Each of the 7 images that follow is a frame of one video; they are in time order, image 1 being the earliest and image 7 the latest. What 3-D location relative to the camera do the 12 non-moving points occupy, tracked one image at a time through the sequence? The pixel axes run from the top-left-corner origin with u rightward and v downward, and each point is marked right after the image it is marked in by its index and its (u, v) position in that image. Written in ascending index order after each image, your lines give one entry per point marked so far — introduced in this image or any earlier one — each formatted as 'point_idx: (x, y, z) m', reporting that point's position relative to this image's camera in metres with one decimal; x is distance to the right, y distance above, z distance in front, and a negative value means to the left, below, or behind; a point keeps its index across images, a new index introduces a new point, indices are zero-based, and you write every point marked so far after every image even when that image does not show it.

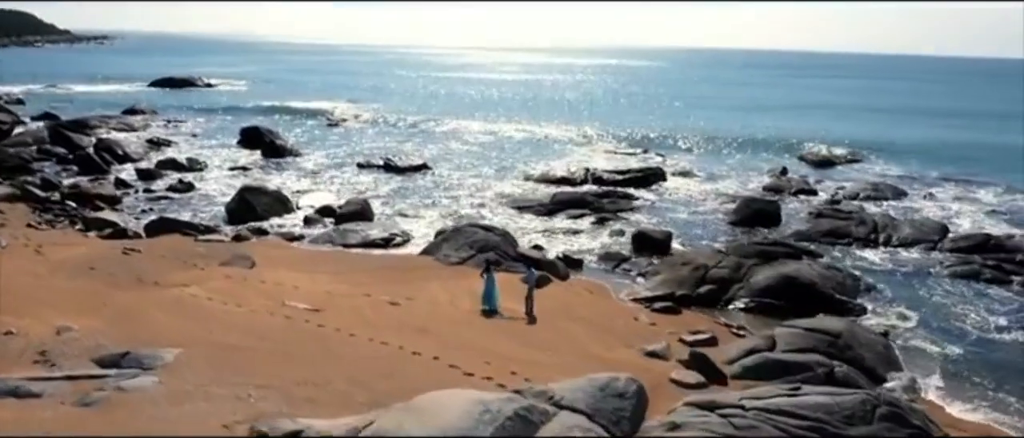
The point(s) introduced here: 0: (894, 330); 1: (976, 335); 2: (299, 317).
0: (+8.7, -2.6, +18.0) m
1: (+10.7, -2.7, +18.1) m
2: (-4.2, -2.0, +15.8) m
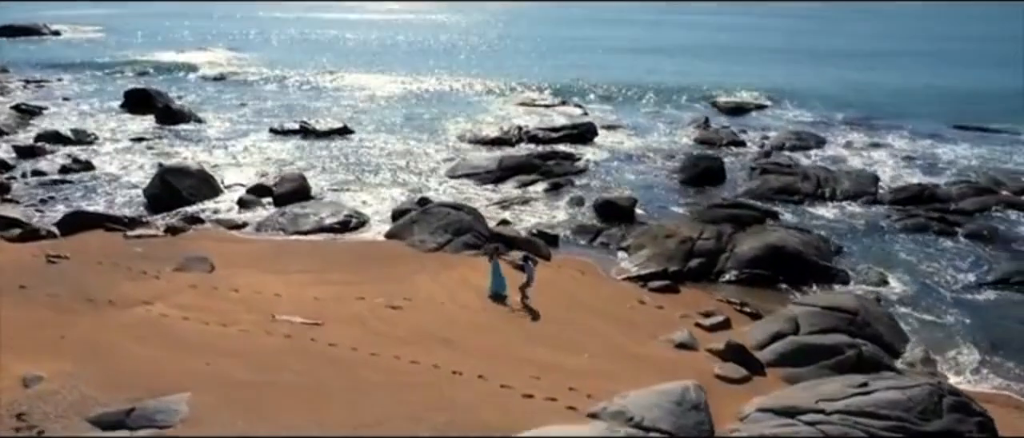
0: (+8.7, -1.8, +18.4) m
1: (+10.6, -1.8, +18.9) m
2: (-3.7, -2.1, +14.1) m
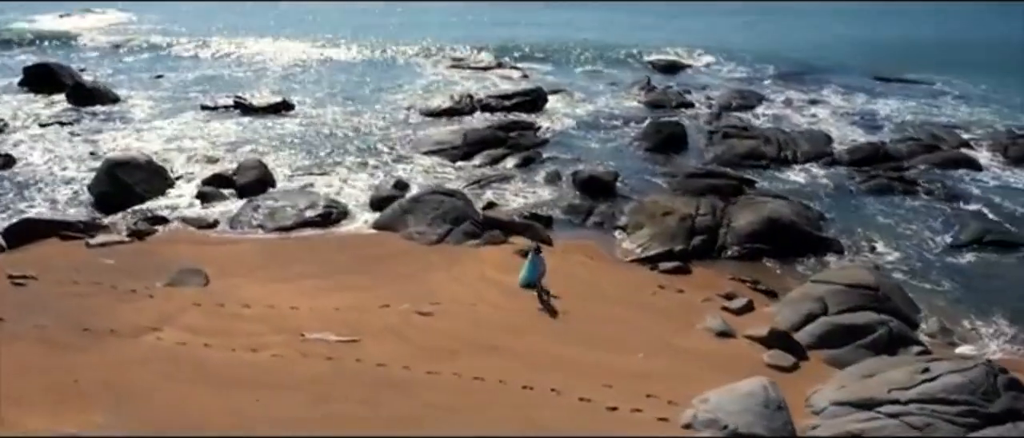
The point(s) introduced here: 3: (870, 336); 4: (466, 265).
0: (+8.9, -1.1, +19.1) m
1: (+10.7, -1.0, +19.8) m
2: (-2.7, -2.3, +13.2) m
3: (+6.7, -2.2, +14.8) m
4: (-1.0, -1.0, +17.7) m
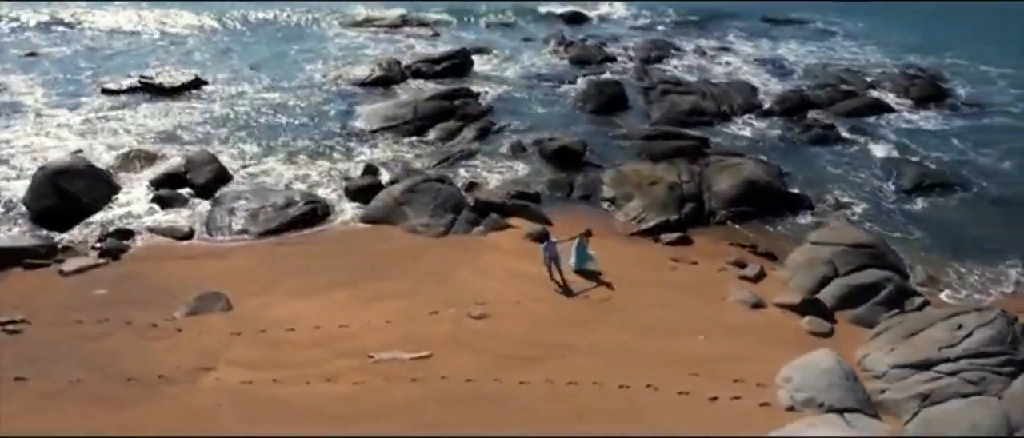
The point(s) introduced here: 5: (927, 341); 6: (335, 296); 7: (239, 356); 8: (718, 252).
0: (+8.9, +0.1, +20.7) m
1: (+10.5, +0.4, +21.7) m
2: (-1.3, -2.5, +12.9) m
3: (+7.6, -1.5, +16.2) m
4: (-0.6, -0.8, +17.5) m
5: (+7.1, -2.1, +13.6) m
6: (-3.5, -1.5, +15.6) m
7: (-4.6, -2.3, +13.4) m
8: (+4.9, -0.8, +18.6) m
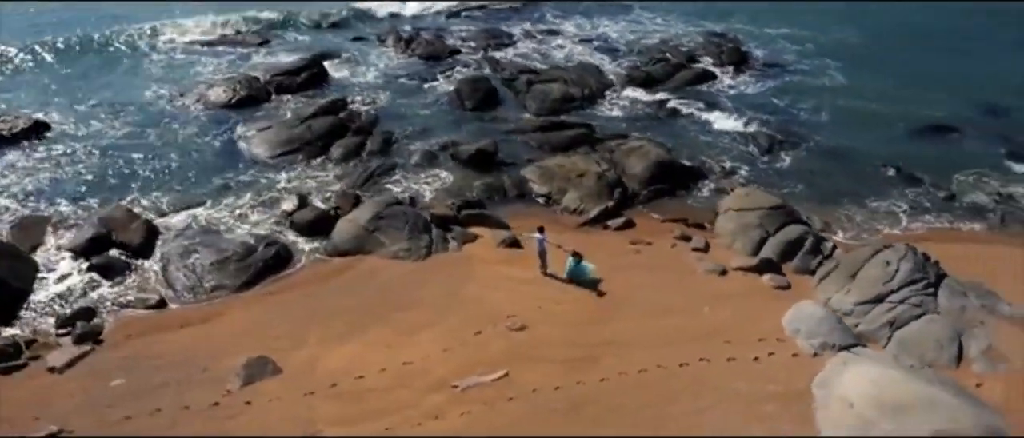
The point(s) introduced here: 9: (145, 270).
0: (+7.0, +1.2, +24.4) m
1: (+8.2, +1.8, +25.9) m
2: (+0.1, -3.1, +14.1) m
3: (+7.4, -0.6, +19.8) m
4: (-0.8, -1.2, +18.6) m
5: (+7.9, -1.3, +17.3) m
6: (-2.9, -2.4, +16.0) m
7: (-3.1, -3.4, +13.6) m
8: (+4.0, -0.3, +21.3) m
9: (-8.8, -1.2, +18.9) m
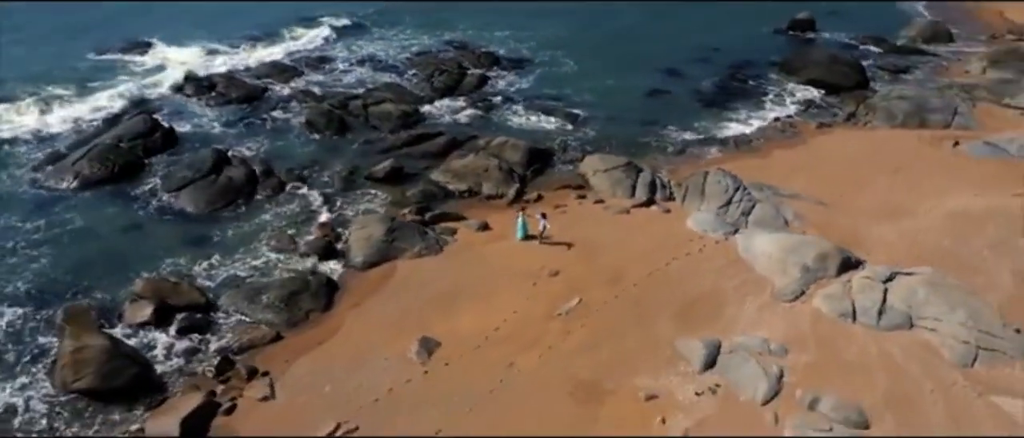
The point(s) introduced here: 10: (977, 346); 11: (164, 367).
0: (+2.8, +2.9, +33.7) m
1: (+3.0, +3.7, +35.5) m
2: (+2.3, -2.4, +21.7) m
3: (+5.5, +1.4, +29.9) m
4: (-0.9, -1.0, +25.2) m
5: (+7.2, +0.9, +27.9) m
6: (-1.3, -2.5, +22.1) m
7: (-0.2, -3.4, +19.8) m
8: (+1.9, +0.9, +29.7) m
9: (-8.0, -2.8, +21.9) m
10: (+11.6, -3.1, +19.5) m
11: (-8.9, -3.8, +20.0) m
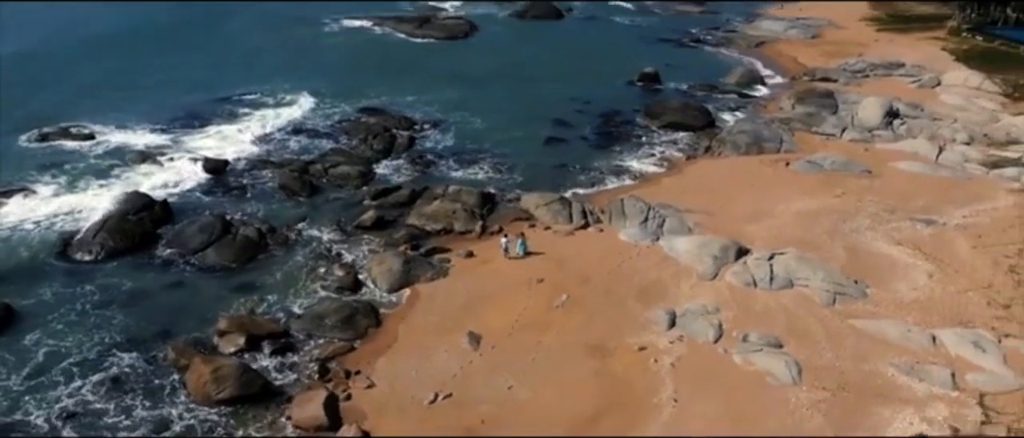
0: (+0.1, +1.4, +42.0) m
1: (-0.1, +2.1, +43.8) m
2: (+2.6, -3.0, +29.9) m
3: (+3.7, +0.5, +38.8) m
4: (-1.4, -2.1, +32.7) m
5: (+5.8, +0.3, +37.1) m
6: (-1.0, -3.4, +29.5) m
7: (+0.7, -4.1, +27.5) m
8: (+0.3, -0.4, +37.8) m
9: (-7.4, -4.4, +27.9) m
10: (+12.1, -2.8, +29.6) m
11: (-7.8, -5.2, +25.8) m
